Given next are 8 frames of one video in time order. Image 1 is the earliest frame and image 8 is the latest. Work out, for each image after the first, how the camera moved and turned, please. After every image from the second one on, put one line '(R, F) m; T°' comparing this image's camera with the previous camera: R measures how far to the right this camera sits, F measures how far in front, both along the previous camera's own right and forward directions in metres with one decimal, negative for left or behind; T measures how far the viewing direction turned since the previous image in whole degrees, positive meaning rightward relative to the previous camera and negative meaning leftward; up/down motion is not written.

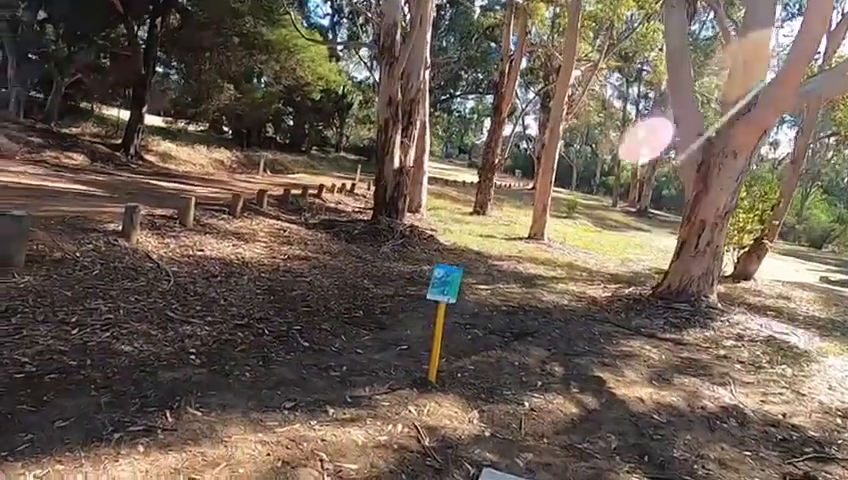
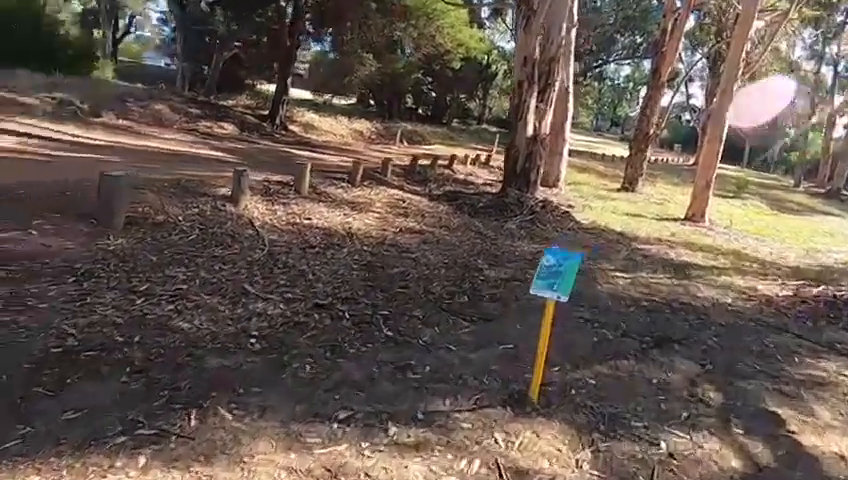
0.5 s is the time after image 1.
(+0.2, +0.9) m; -15°
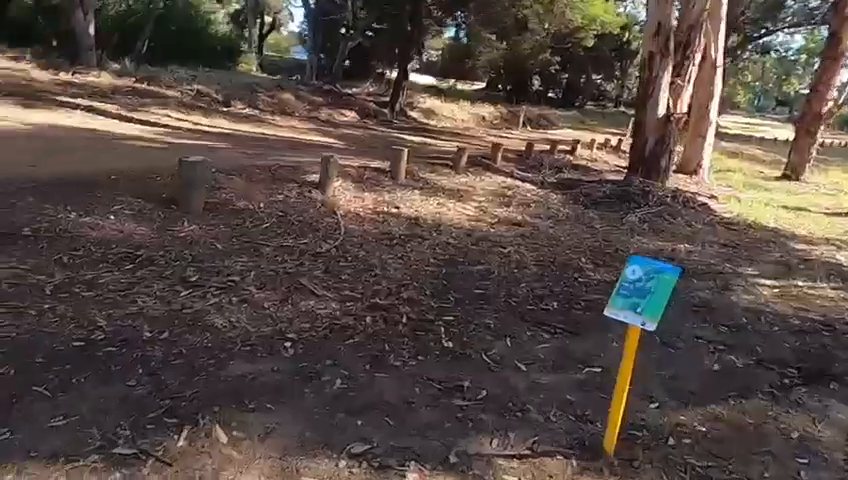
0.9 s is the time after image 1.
(+0.4, +0.6) m; -13°
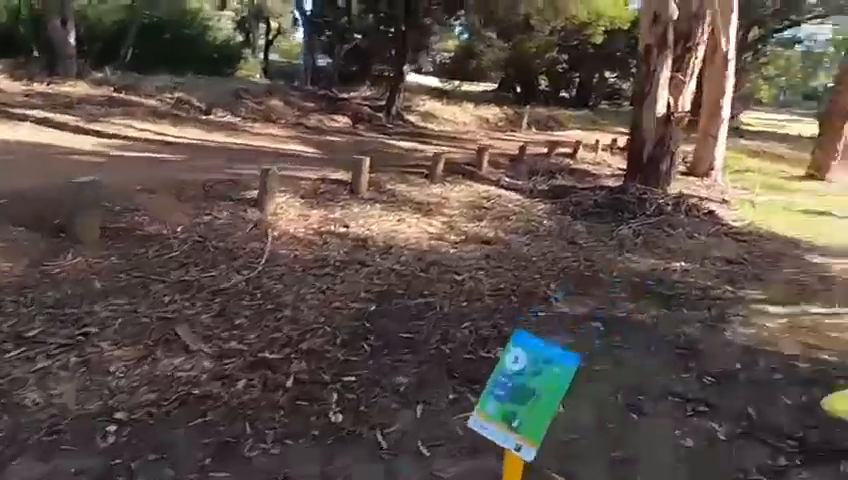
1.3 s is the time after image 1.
(+0.7, +0.7) m; -2°
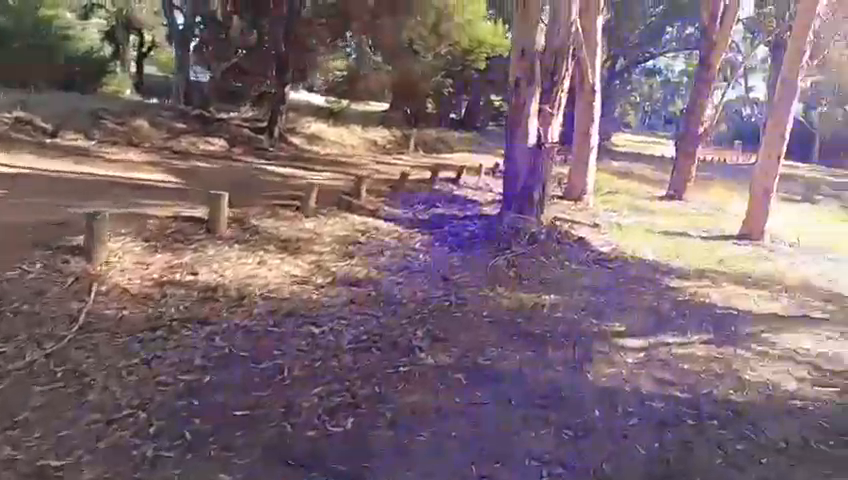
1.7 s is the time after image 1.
(+0.4, +0.3) m; +10°
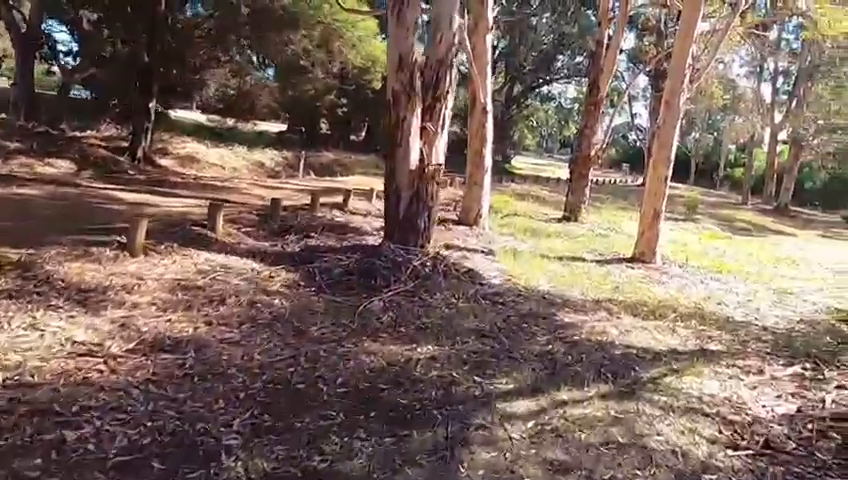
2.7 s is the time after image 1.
(+0.6, +1.0) m; +9°
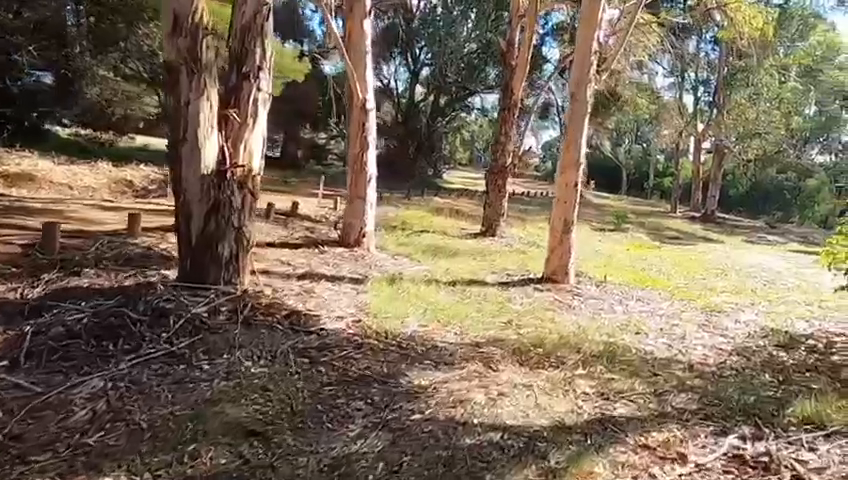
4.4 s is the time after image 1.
(+1.4, +2.0) m; +5°
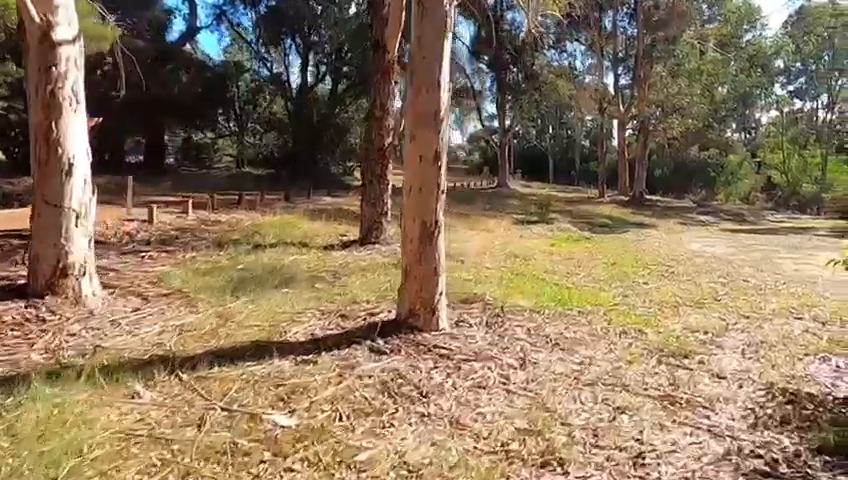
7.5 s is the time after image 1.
(+2.0, +4.3) m; +6°
